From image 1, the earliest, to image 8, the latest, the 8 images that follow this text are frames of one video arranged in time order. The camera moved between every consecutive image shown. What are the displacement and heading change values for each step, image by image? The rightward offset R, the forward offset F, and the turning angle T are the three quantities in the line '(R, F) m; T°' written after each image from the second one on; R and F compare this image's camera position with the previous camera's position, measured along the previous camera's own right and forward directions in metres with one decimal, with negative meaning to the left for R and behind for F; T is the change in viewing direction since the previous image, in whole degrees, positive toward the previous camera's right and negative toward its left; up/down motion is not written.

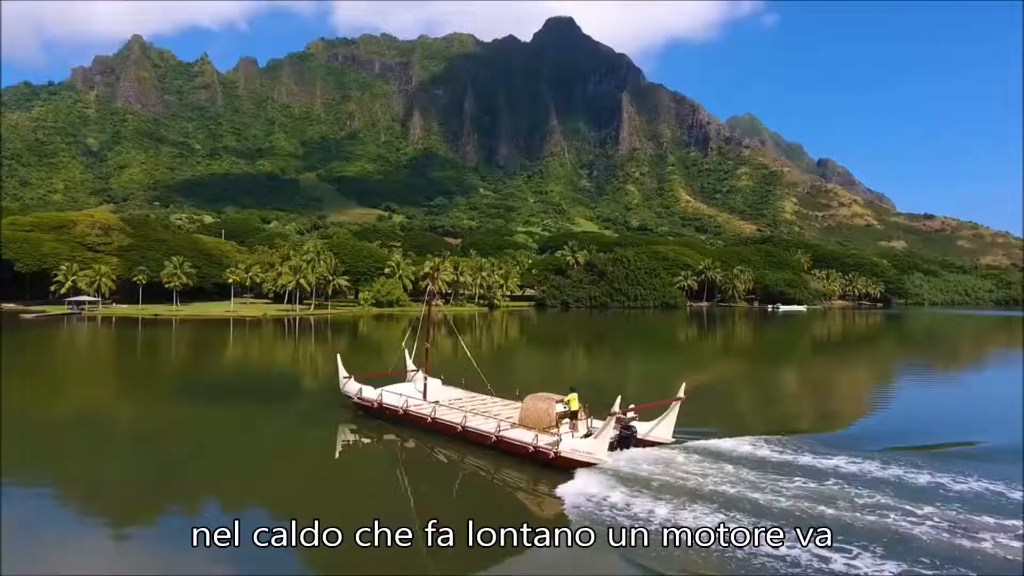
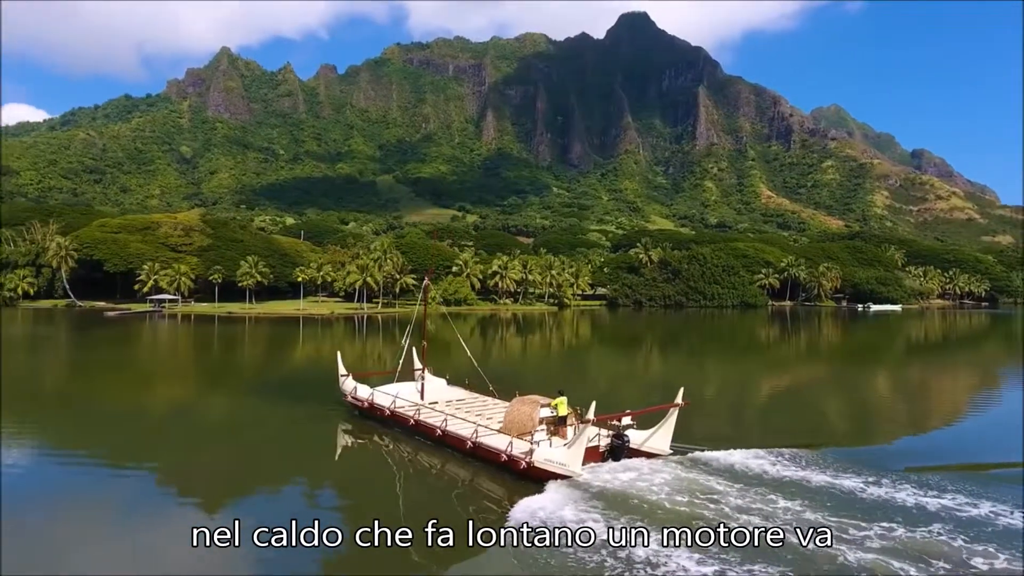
(+1.3, +0.5) m; -6°
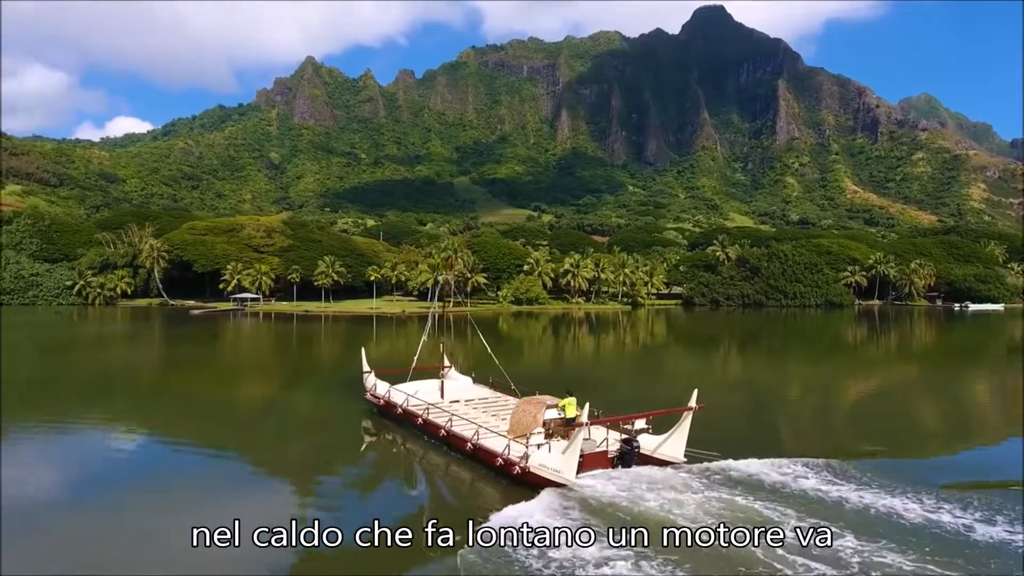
(+1.2, -0.5) m; -6°
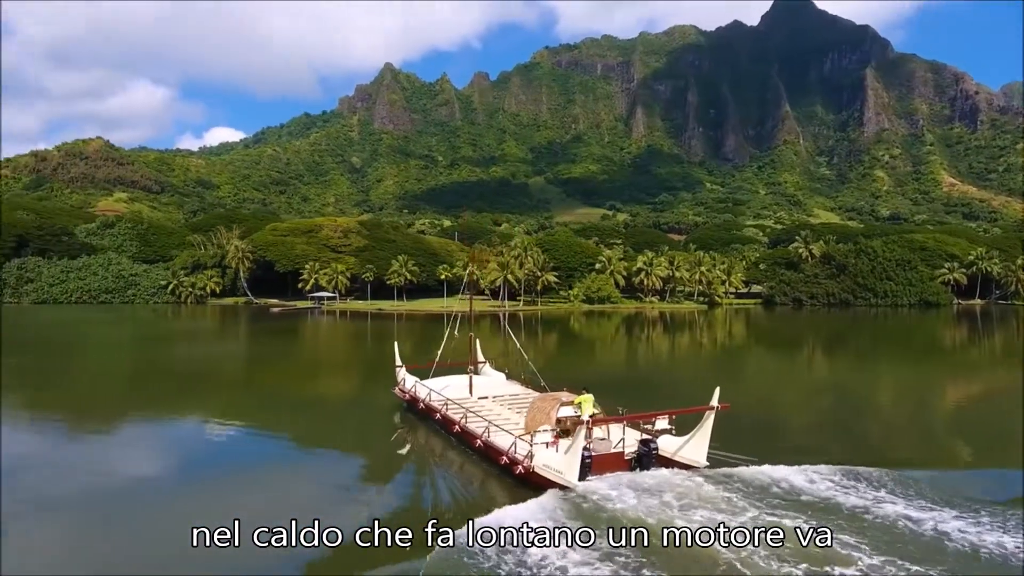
(+0.8, -0.3) m; -6°
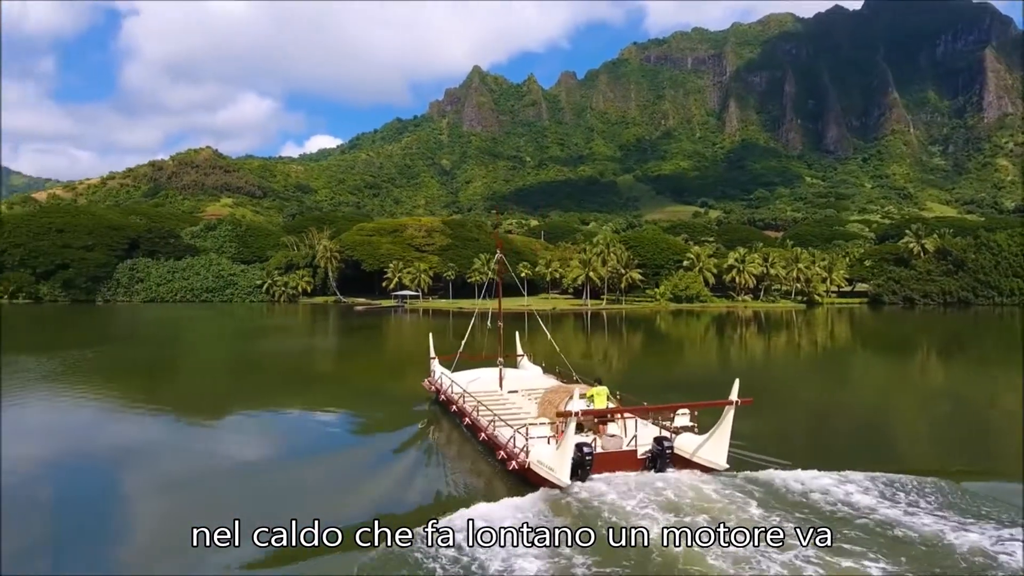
(+0.7, +0.7) m; -7°
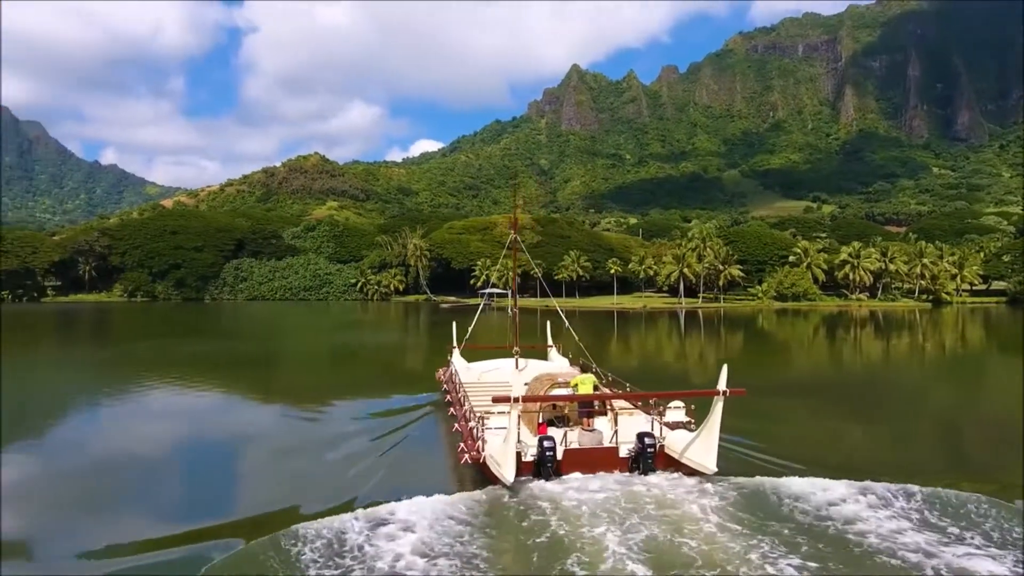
(+0.8, +1.6) m; -8°
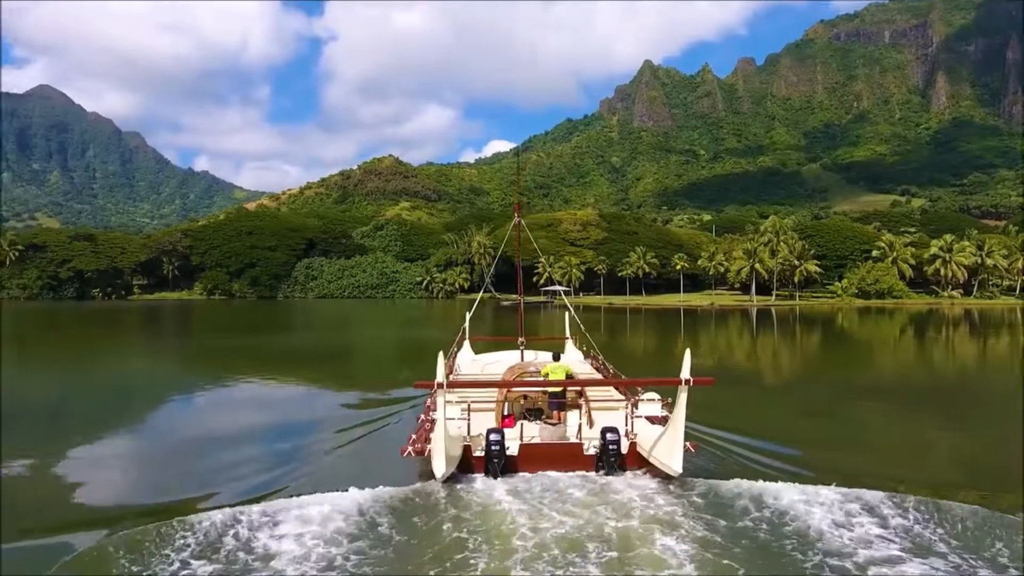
(+0.7, +0.9) m; -6°
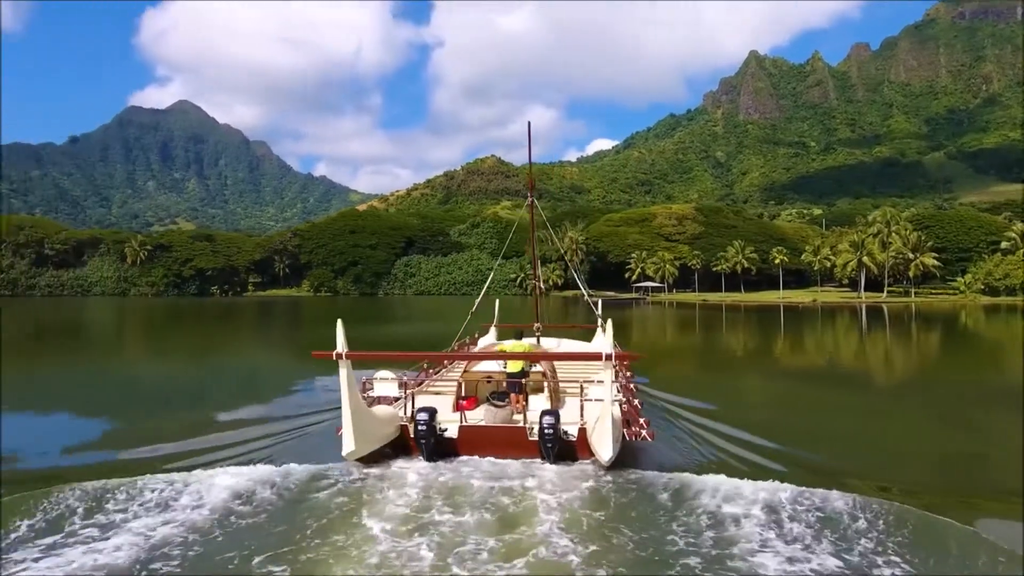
(+0.8, +0.5) m; -8°
